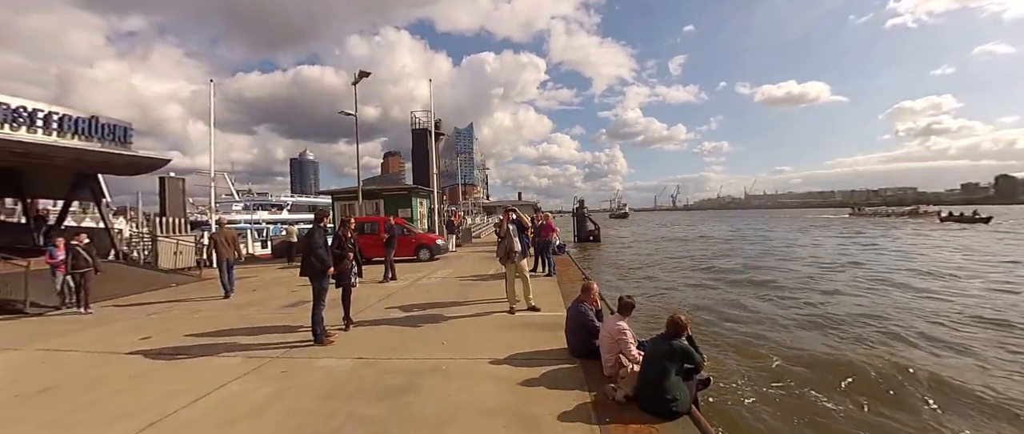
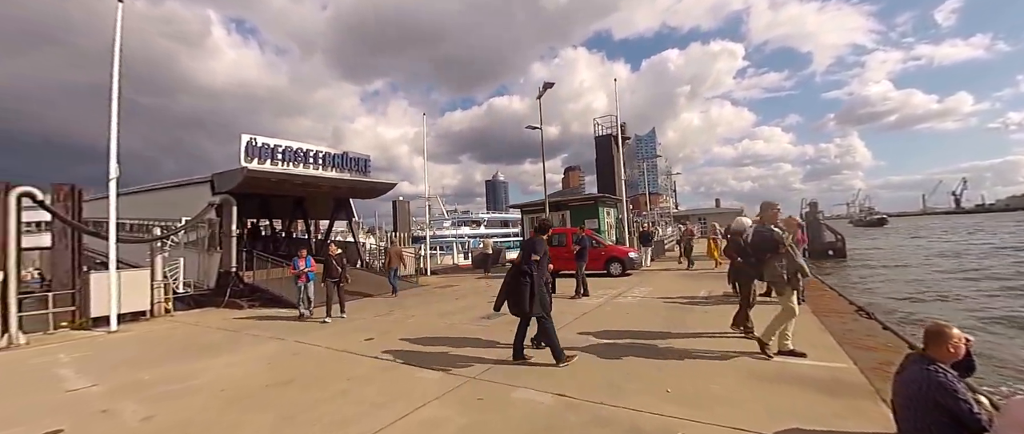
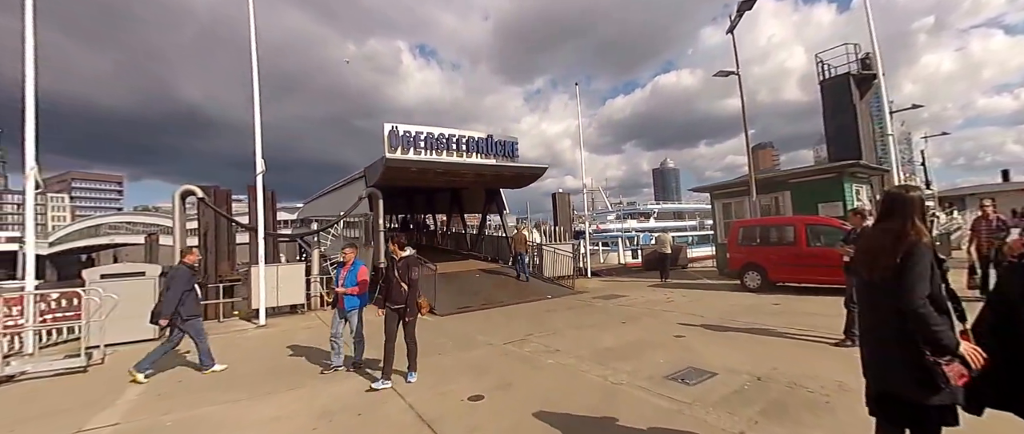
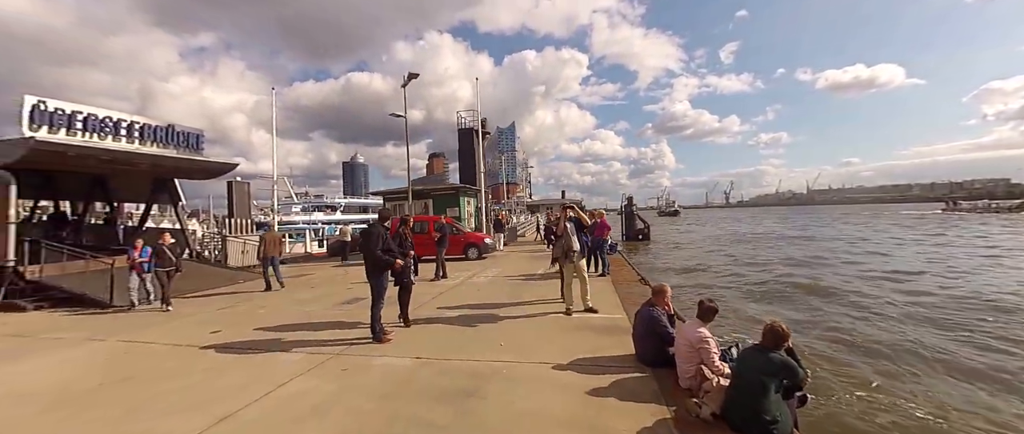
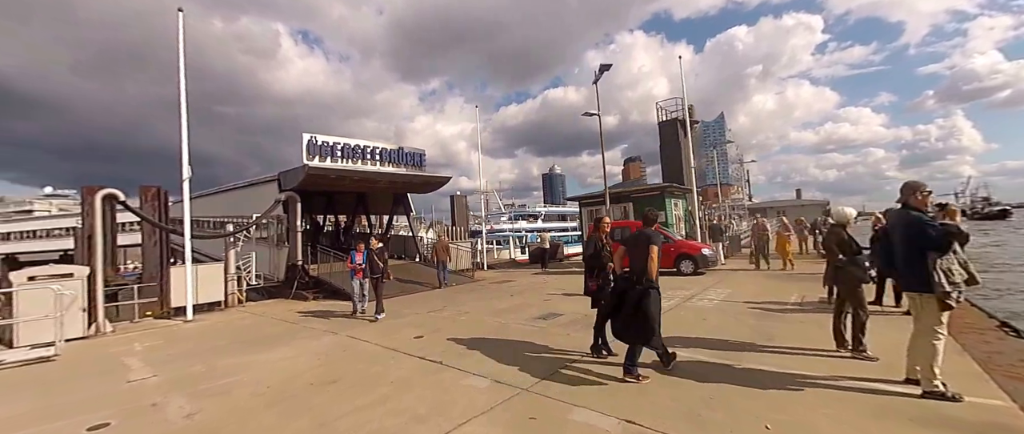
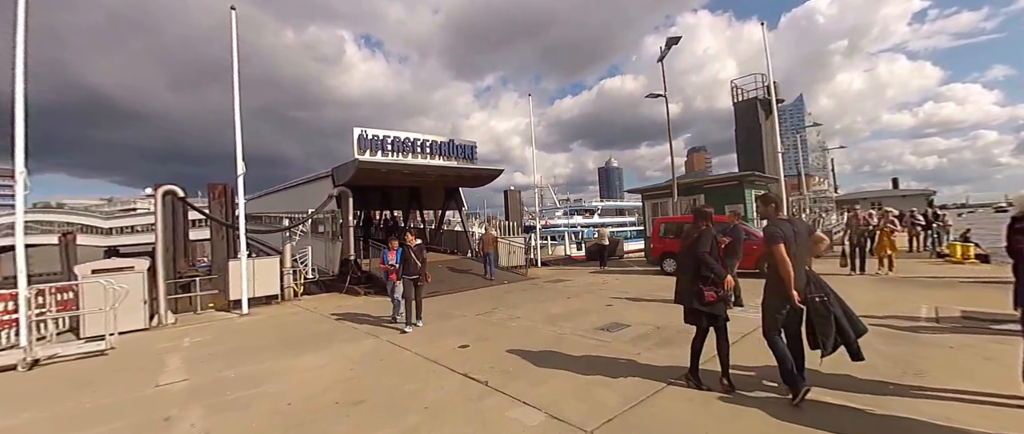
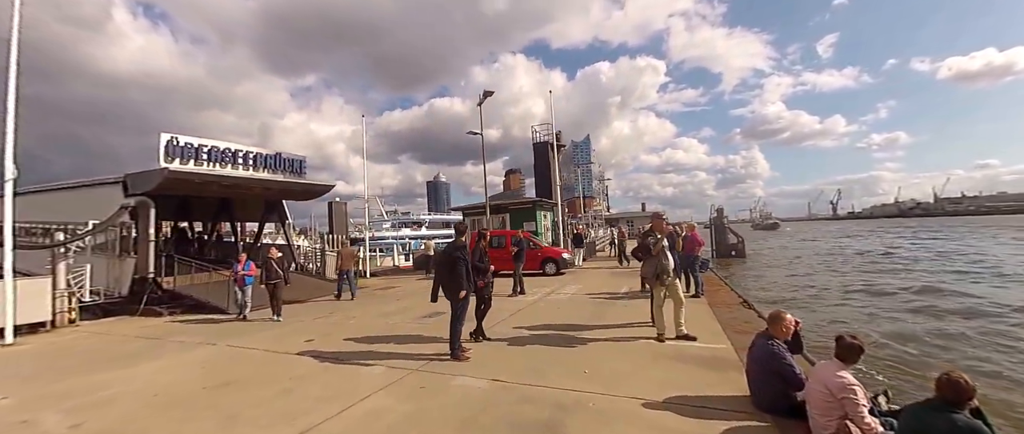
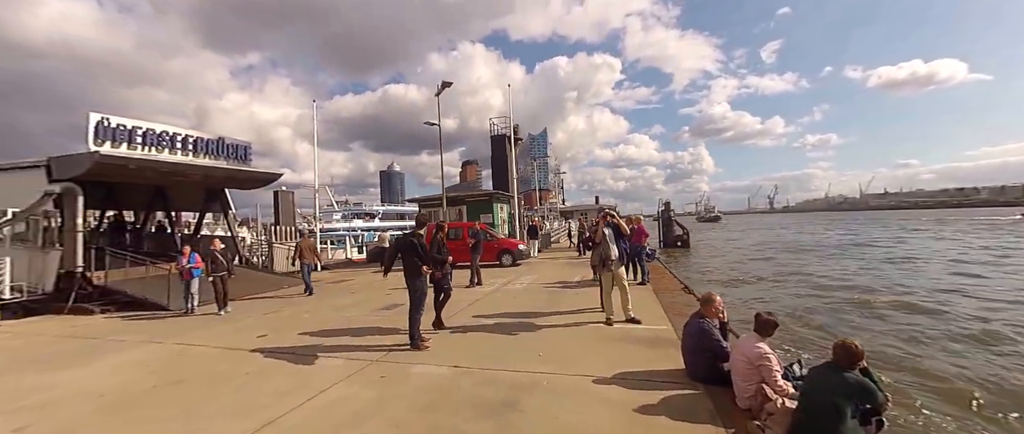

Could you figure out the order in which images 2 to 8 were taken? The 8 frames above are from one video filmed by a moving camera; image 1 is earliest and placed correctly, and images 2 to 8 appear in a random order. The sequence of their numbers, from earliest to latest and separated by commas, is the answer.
4, 8, 7, 2, 5, 6, 3
